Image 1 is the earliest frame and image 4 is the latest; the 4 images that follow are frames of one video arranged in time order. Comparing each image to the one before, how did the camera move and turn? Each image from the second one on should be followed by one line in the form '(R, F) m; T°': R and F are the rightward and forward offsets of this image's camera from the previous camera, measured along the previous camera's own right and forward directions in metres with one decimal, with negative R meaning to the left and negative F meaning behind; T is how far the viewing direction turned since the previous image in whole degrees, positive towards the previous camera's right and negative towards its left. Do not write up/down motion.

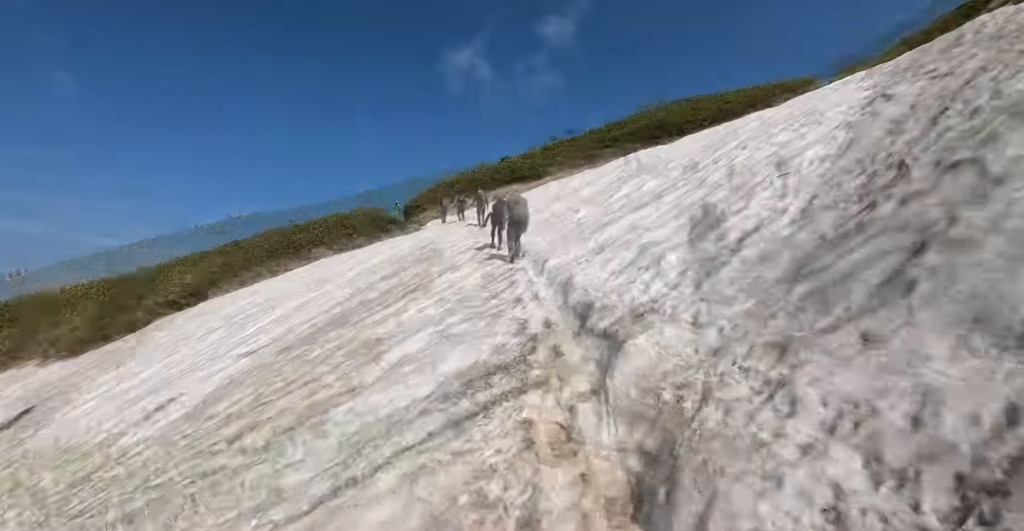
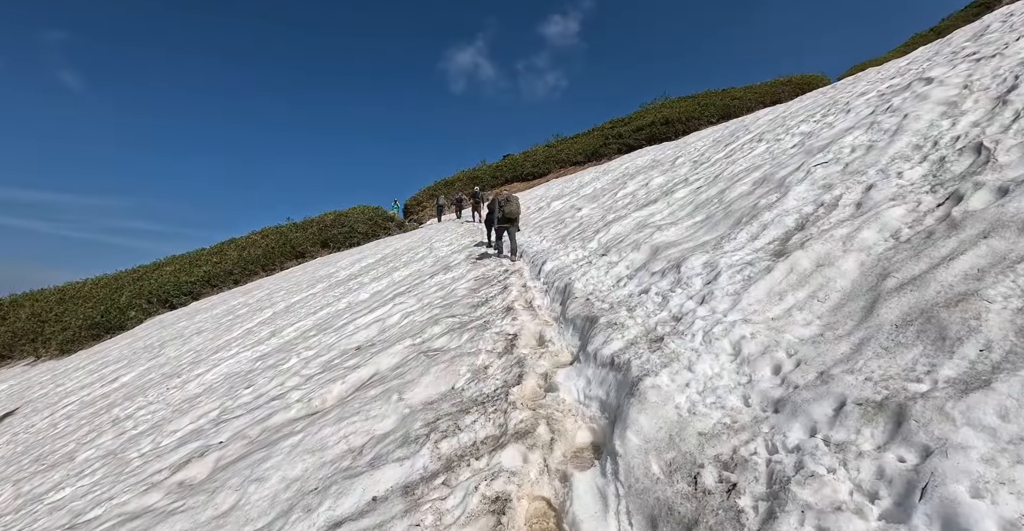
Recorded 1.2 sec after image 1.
(+0.2, +1.1) m; -1°
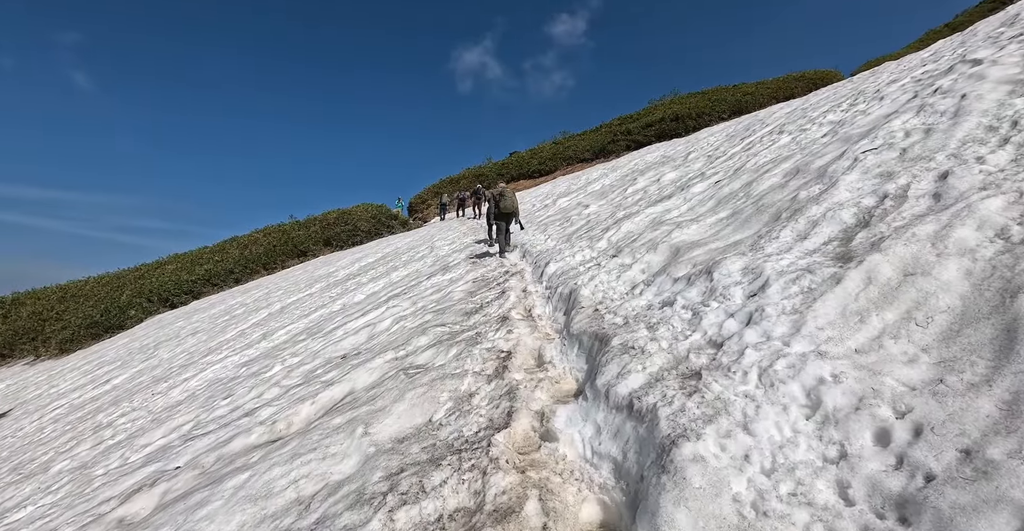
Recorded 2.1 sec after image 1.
(+0.1, +0.9) m; -1°
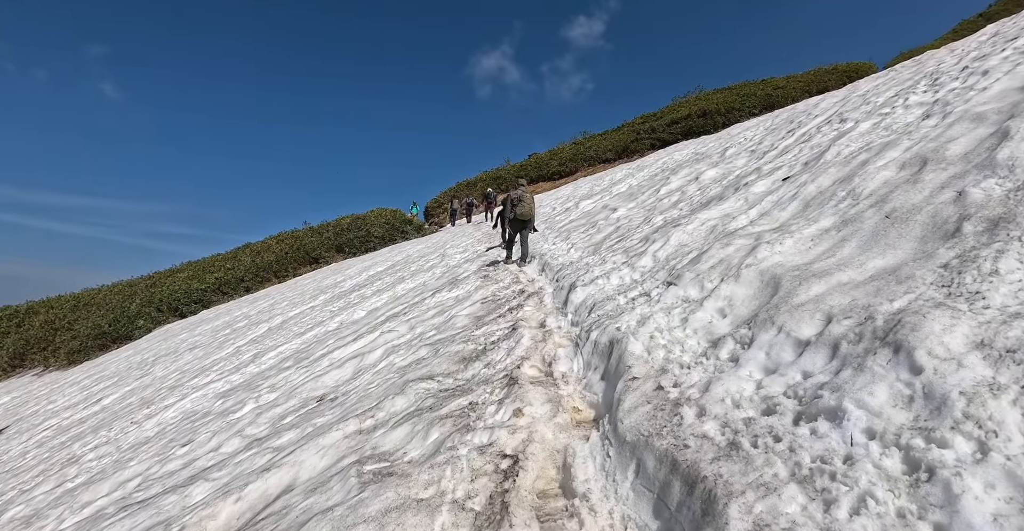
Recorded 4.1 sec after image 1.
(+0.1, +1.7) m; -2°
